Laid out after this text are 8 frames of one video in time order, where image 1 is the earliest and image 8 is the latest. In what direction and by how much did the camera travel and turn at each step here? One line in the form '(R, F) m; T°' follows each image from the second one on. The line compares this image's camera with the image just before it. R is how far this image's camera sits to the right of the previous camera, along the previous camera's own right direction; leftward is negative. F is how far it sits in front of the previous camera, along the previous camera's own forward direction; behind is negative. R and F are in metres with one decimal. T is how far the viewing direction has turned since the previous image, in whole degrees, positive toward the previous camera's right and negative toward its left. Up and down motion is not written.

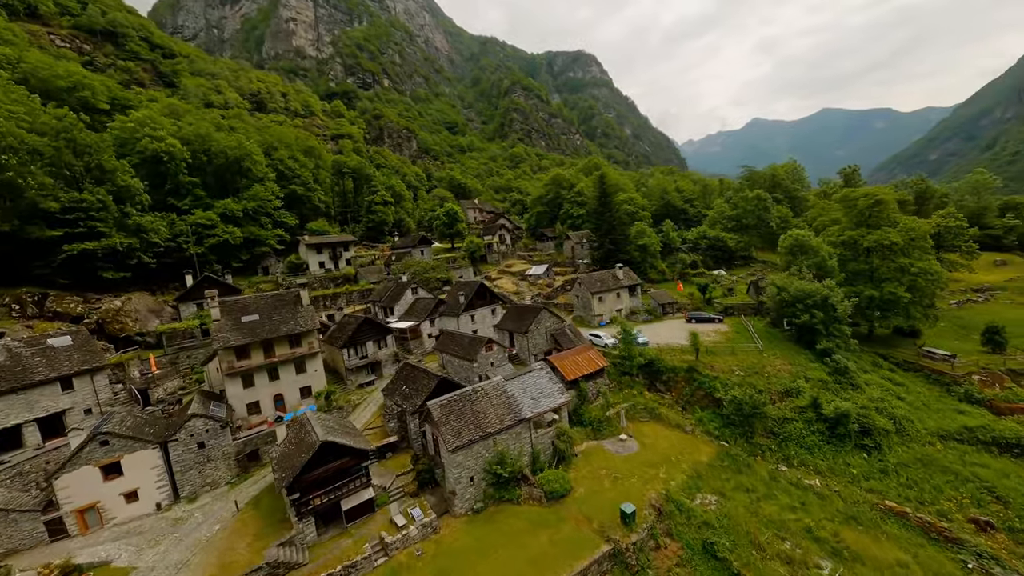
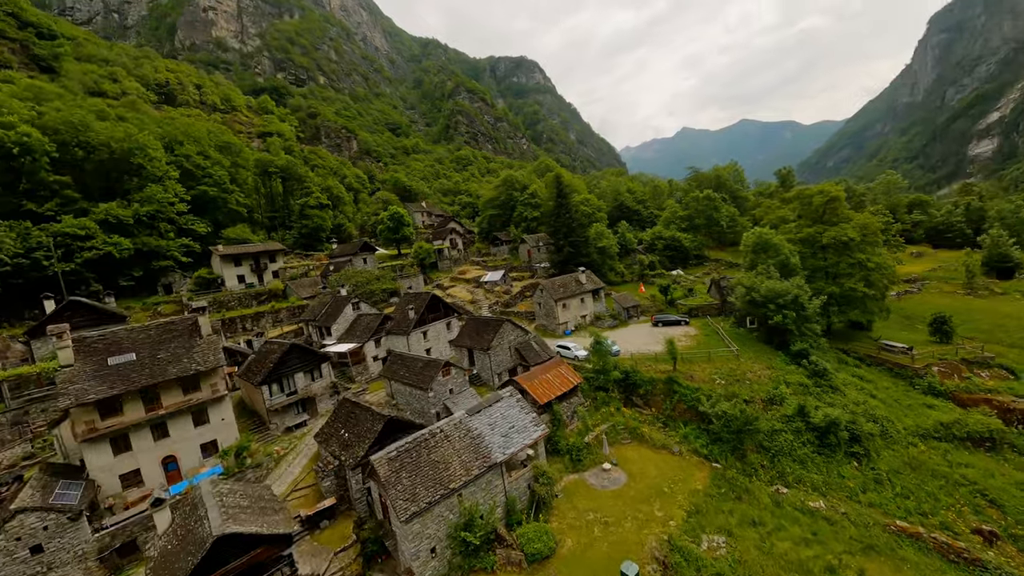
(-0.6, +4.8) m; +7°
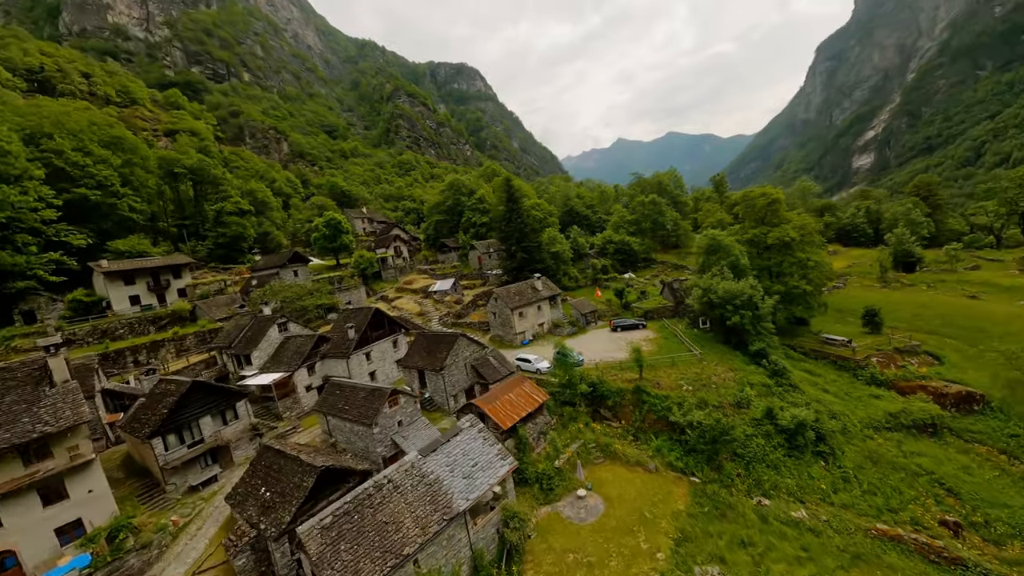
(-0.5, +3.2) m; +8°
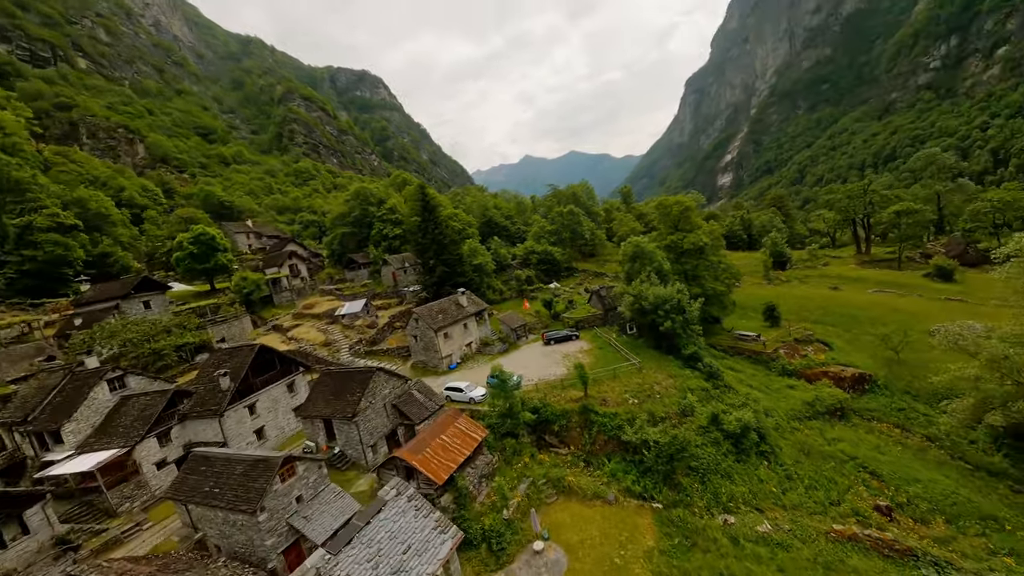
(-0.7, +4.1) m; +13°
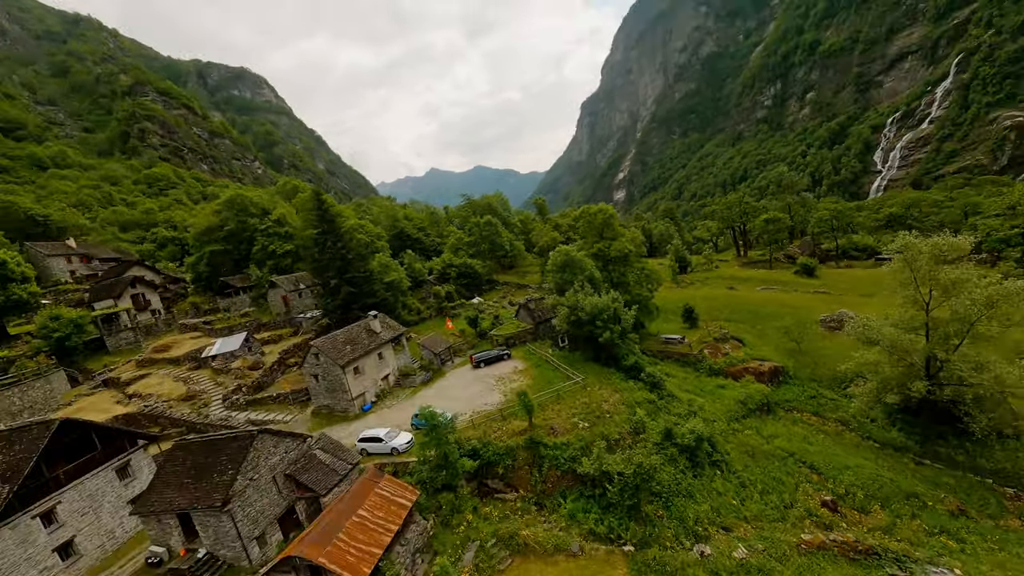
(-1.0, +4.4) m; +14°
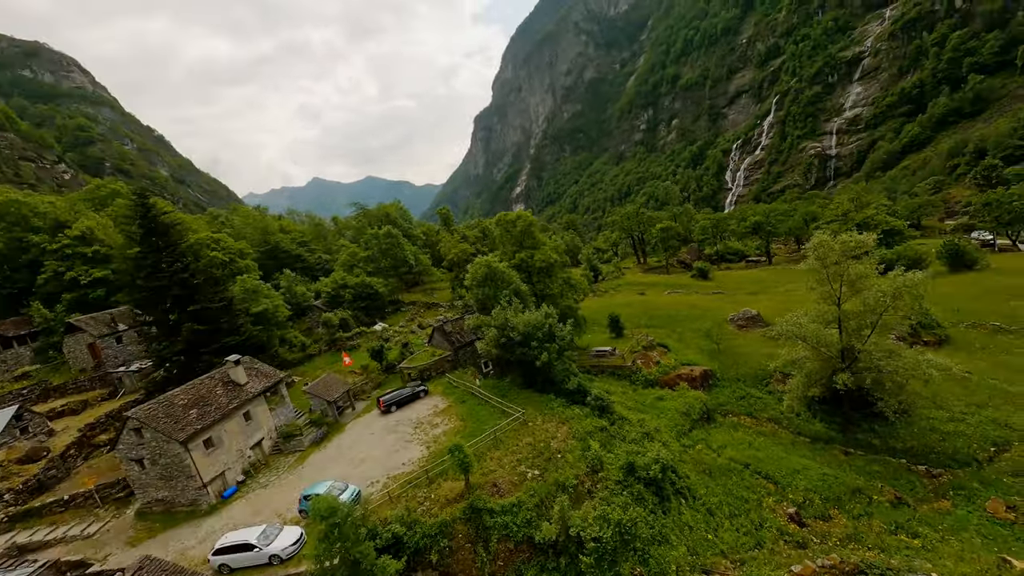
(-1.2, +5.7) m; +15°
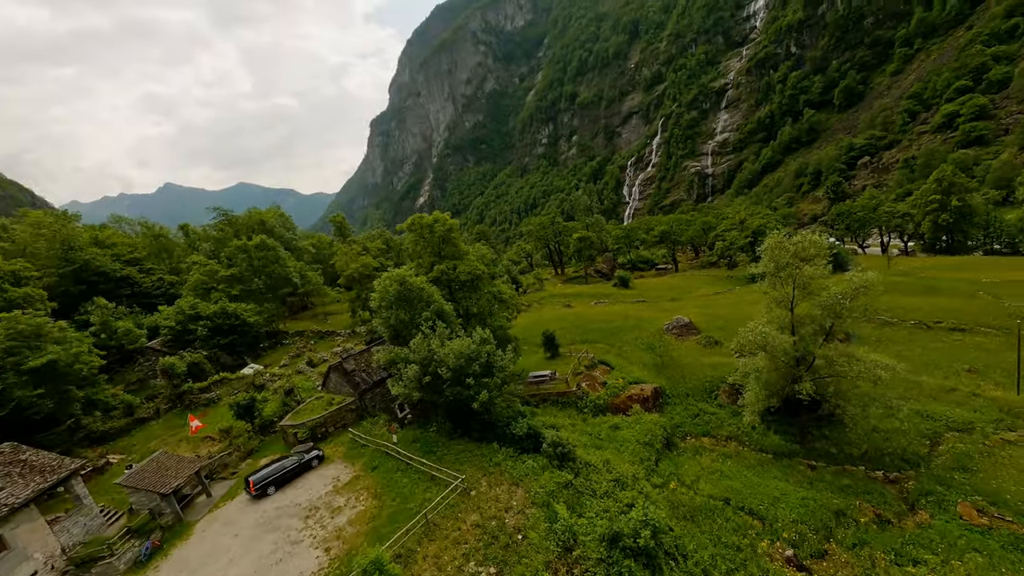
(-1.2, +6.6) m; +14°
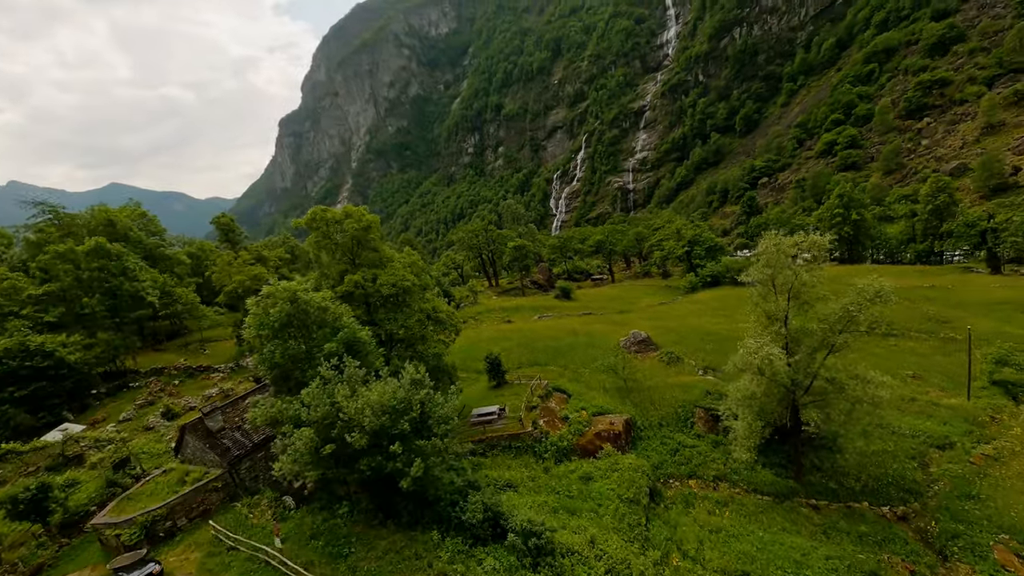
(-0.8, +6.8) m; +11°
